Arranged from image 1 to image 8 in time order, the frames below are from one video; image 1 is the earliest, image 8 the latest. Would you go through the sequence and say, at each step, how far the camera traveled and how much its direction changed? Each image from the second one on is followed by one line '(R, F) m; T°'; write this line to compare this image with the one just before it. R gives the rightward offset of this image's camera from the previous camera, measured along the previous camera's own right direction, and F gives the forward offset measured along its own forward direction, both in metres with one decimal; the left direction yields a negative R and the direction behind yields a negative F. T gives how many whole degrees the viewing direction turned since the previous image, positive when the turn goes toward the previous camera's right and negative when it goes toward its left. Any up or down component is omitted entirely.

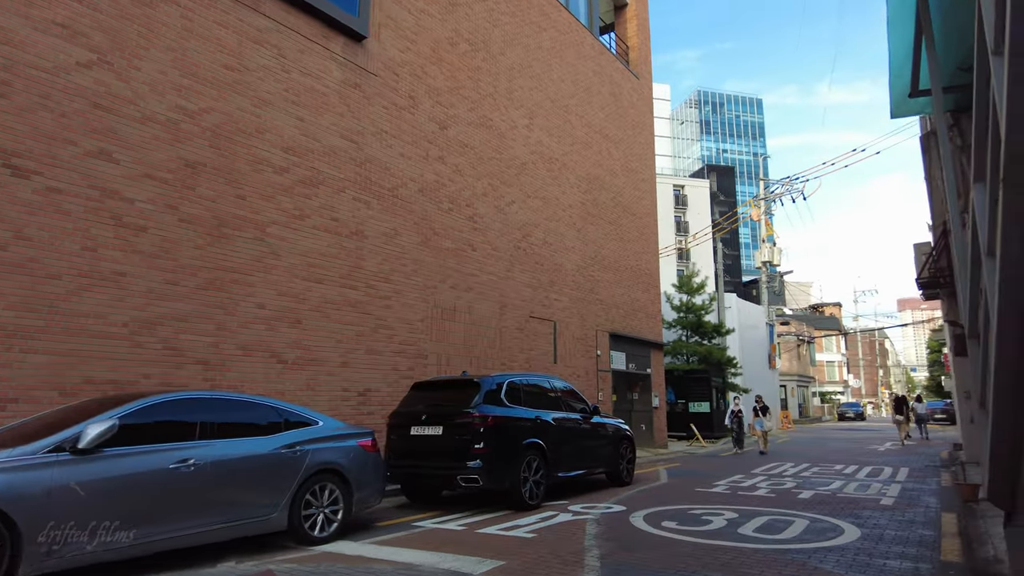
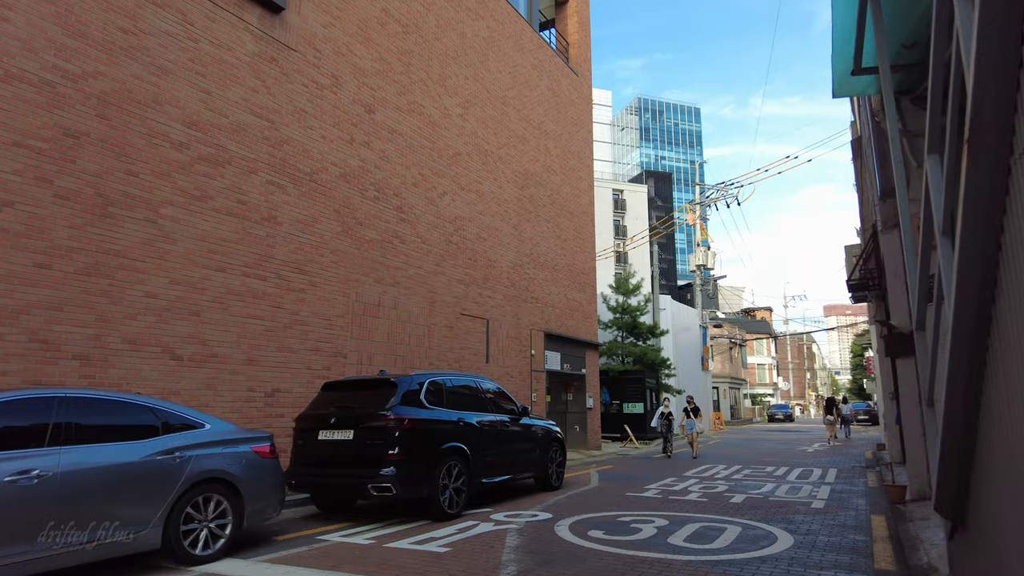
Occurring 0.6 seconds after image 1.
(+0.2, +0.6) m; +5°
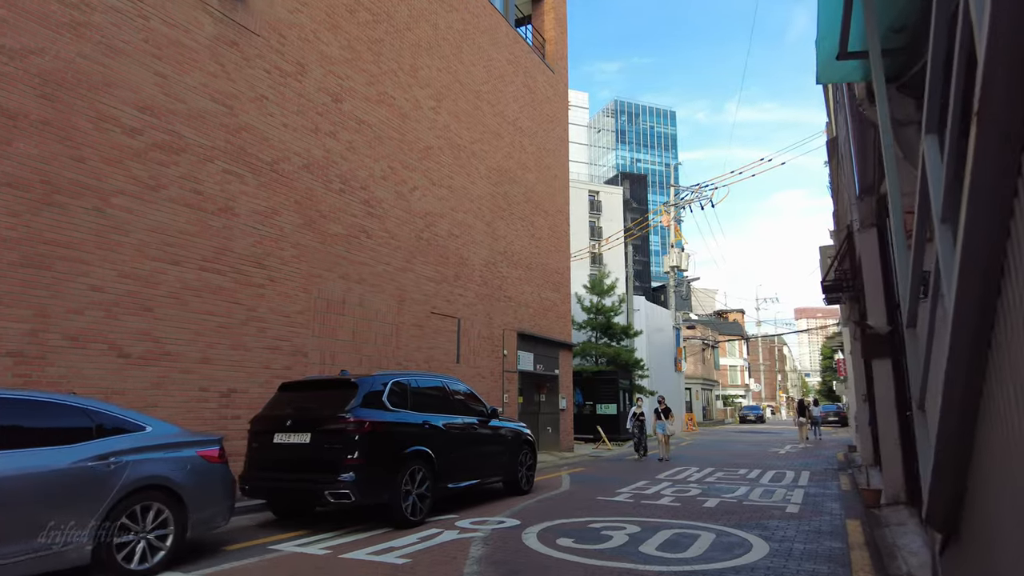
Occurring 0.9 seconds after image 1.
(+0.1, +0.3) m; +2°
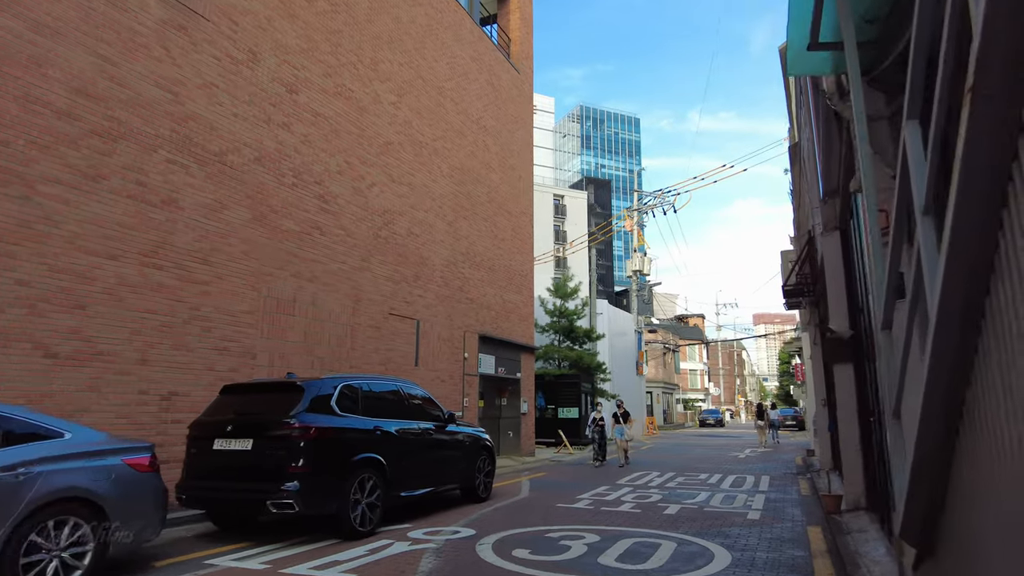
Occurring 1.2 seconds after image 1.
(+0.1, +0.3) m; +3°
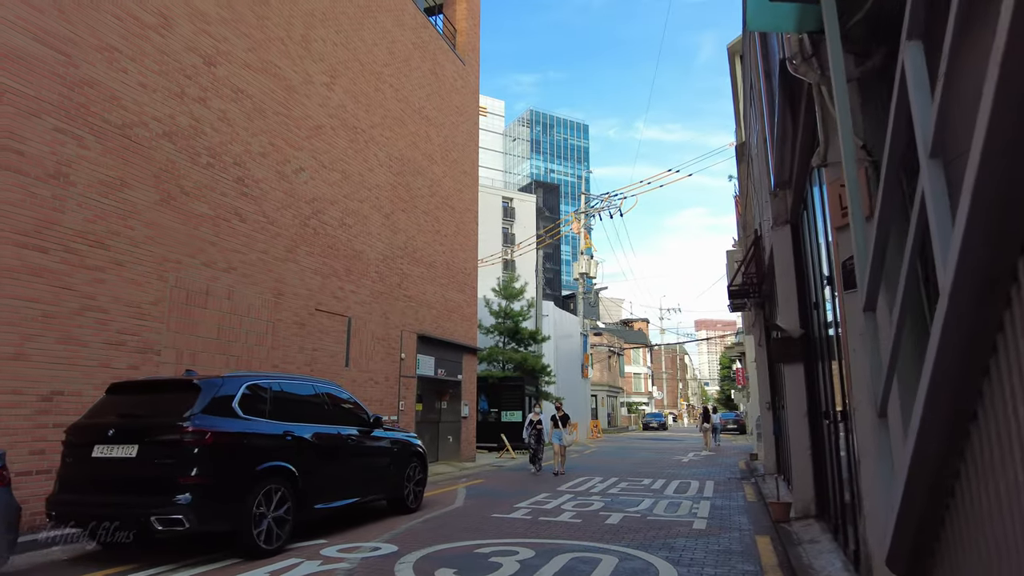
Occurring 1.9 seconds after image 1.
(+0.2, +0.7) m; +4°
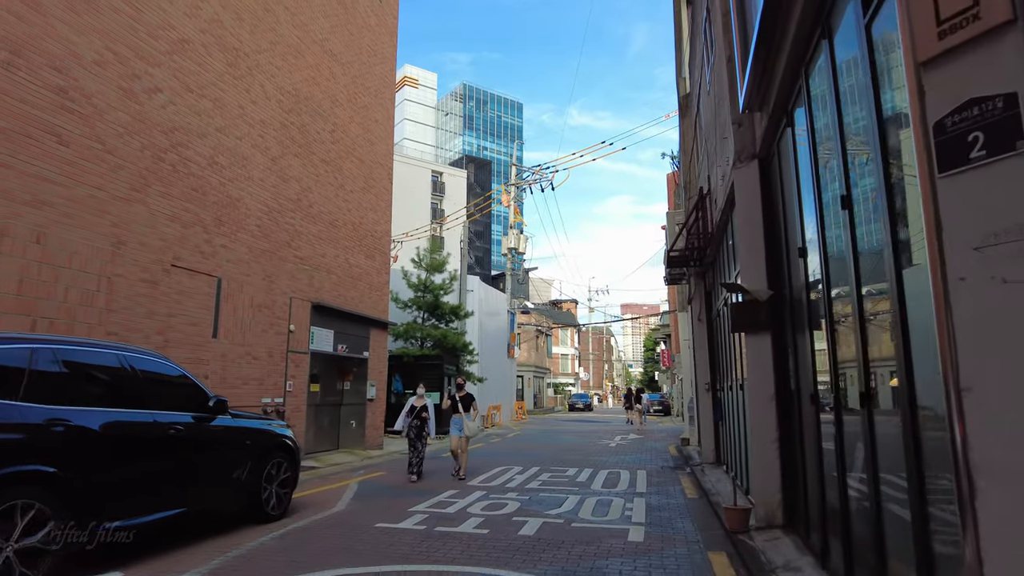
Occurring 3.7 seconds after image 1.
(+0.4, +1.9) m; +6°
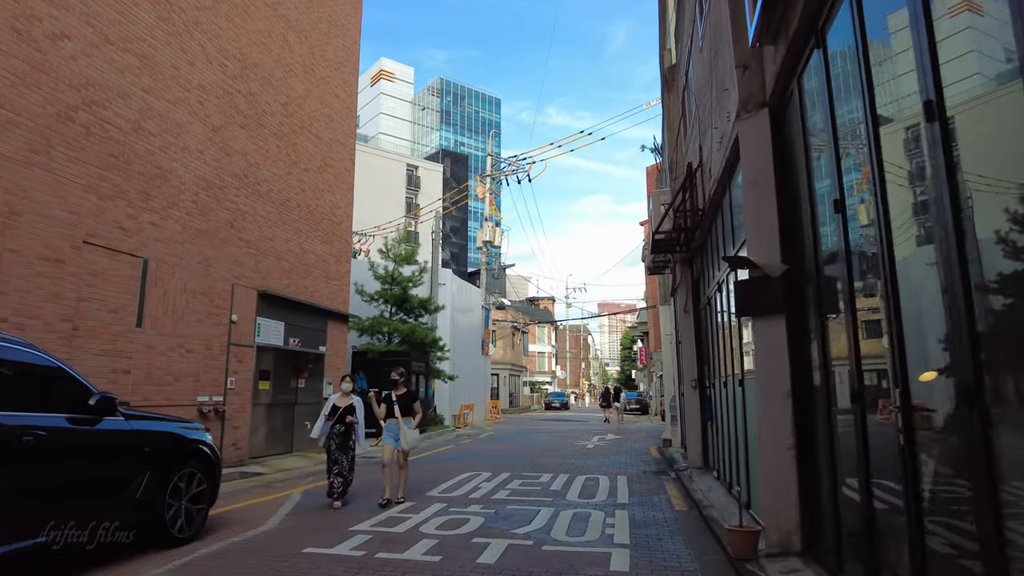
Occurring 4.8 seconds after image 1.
(+0.2, +1.2) m; +2°
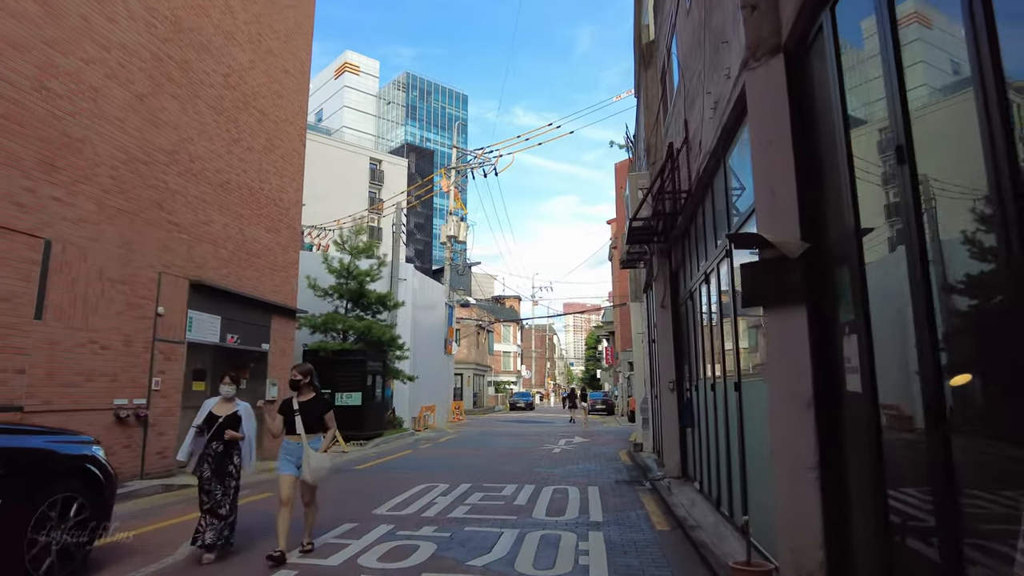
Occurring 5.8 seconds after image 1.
(+0.1, +1.0) m; +3°
